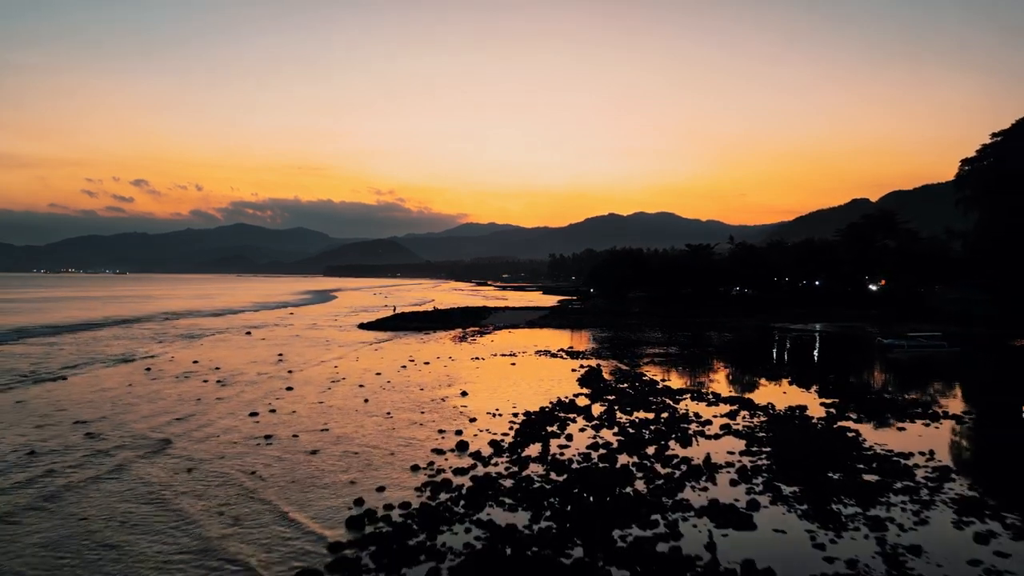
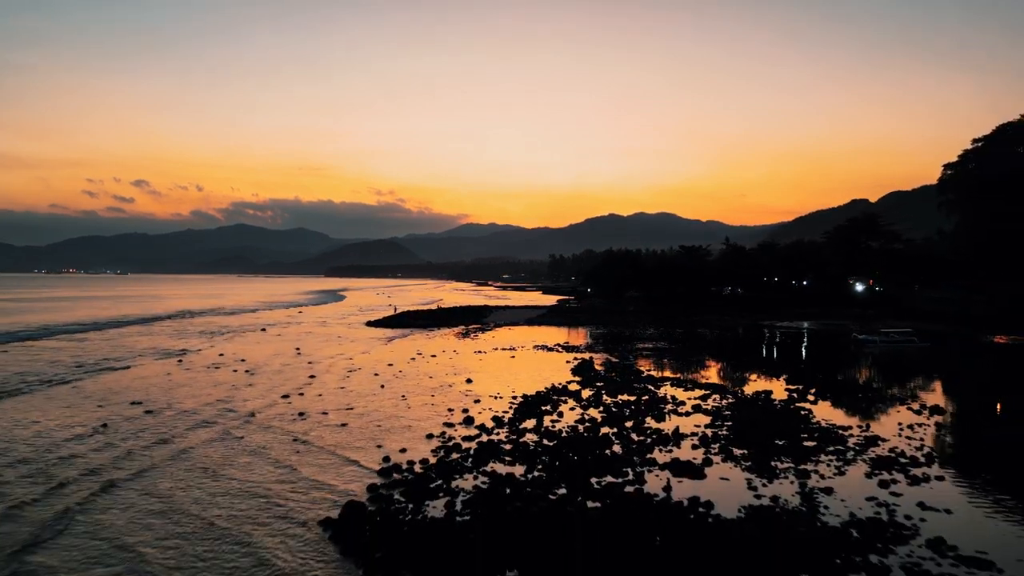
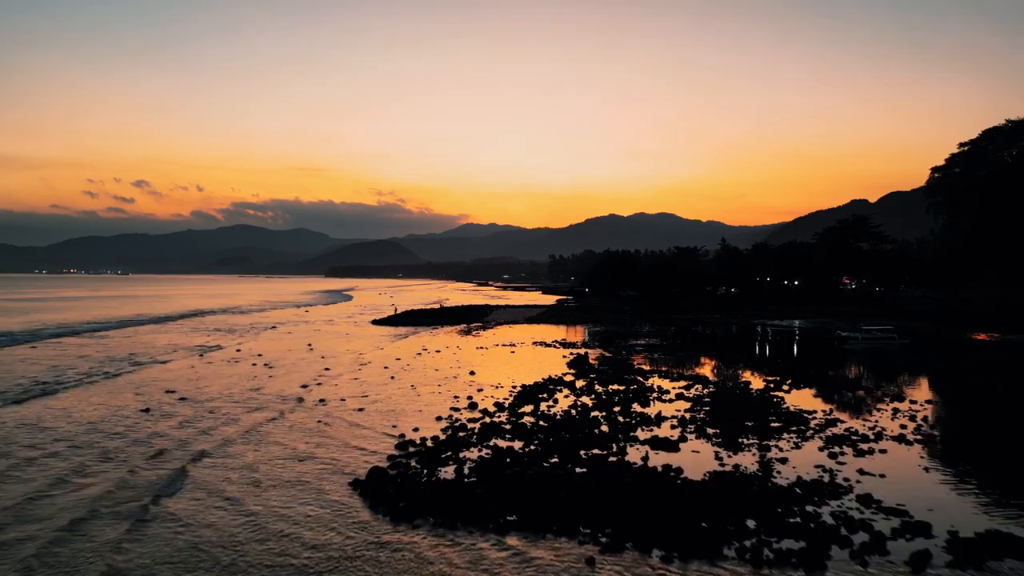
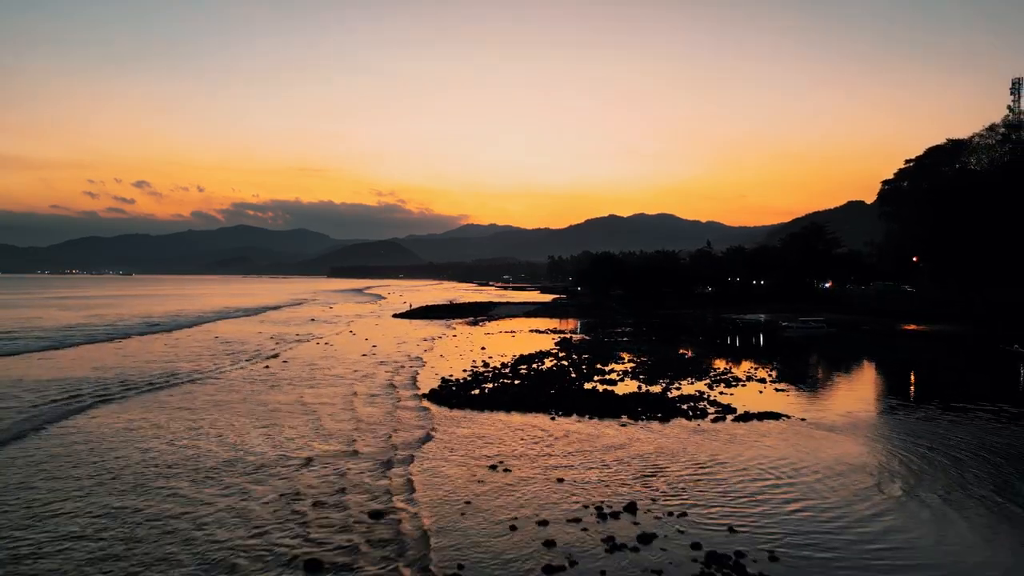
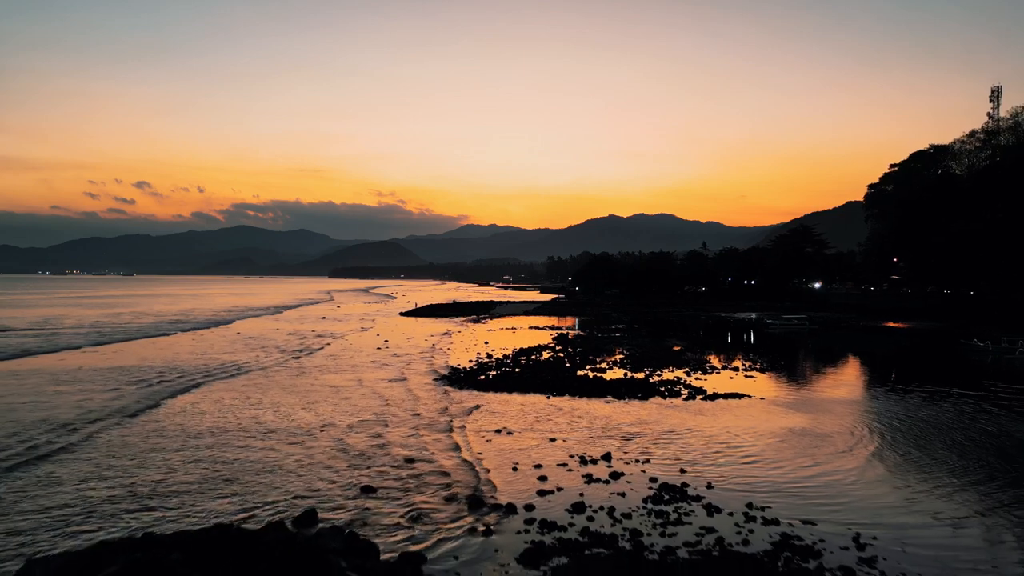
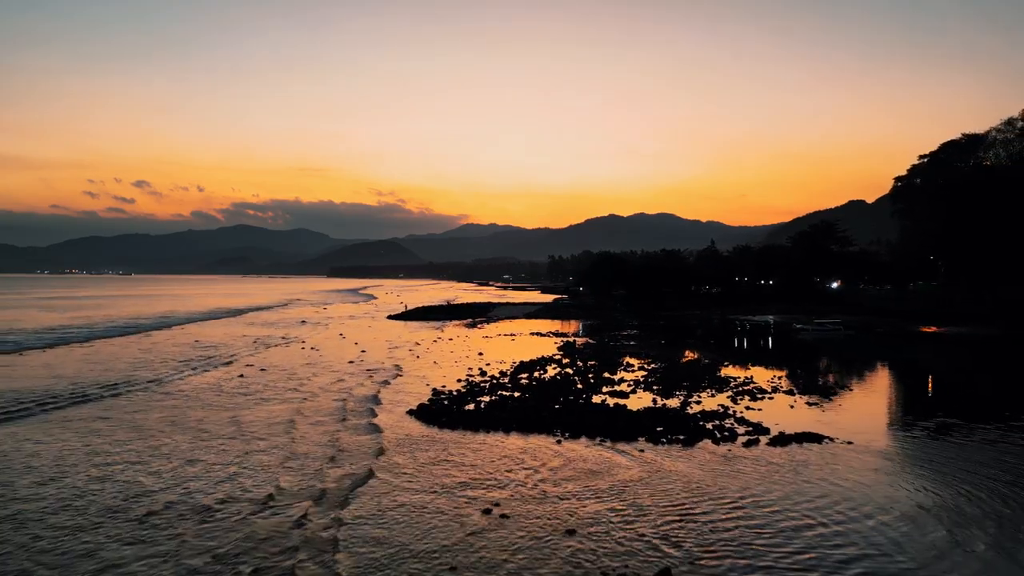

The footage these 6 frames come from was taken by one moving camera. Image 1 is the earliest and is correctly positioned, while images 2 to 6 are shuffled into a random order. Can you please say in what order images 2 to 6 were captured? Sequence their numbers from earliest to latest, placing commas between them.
2, 3, 6, 4, 5
